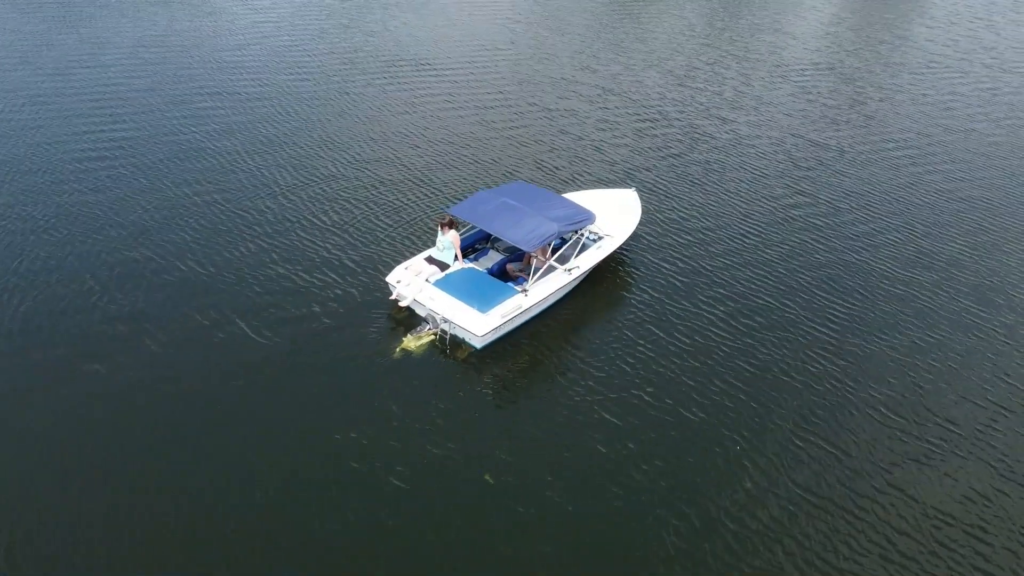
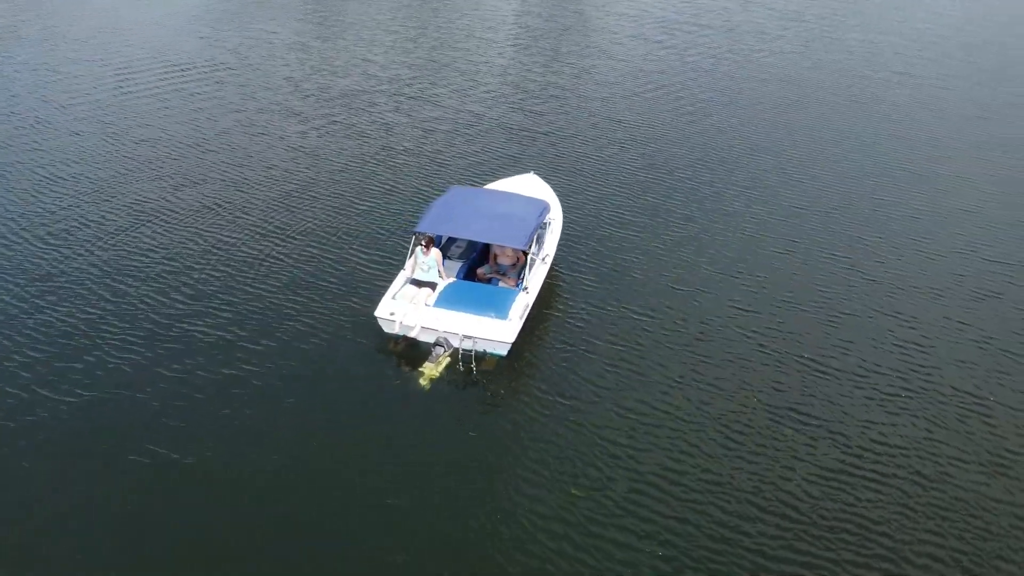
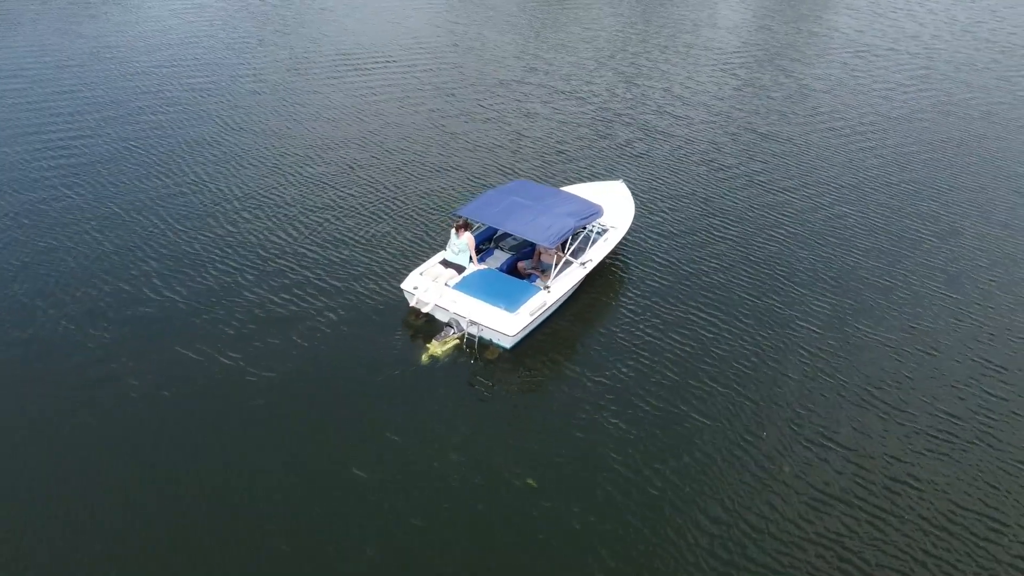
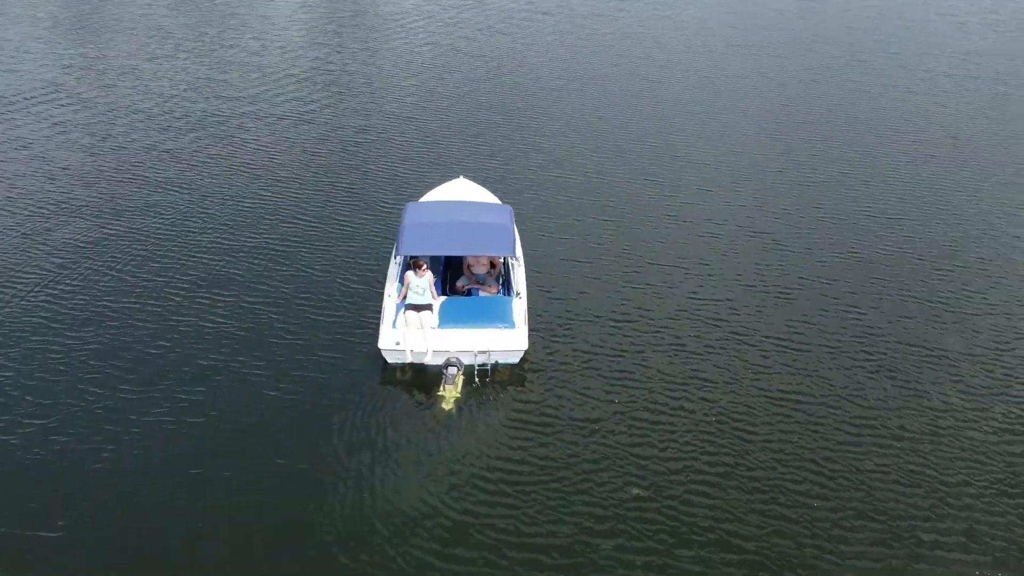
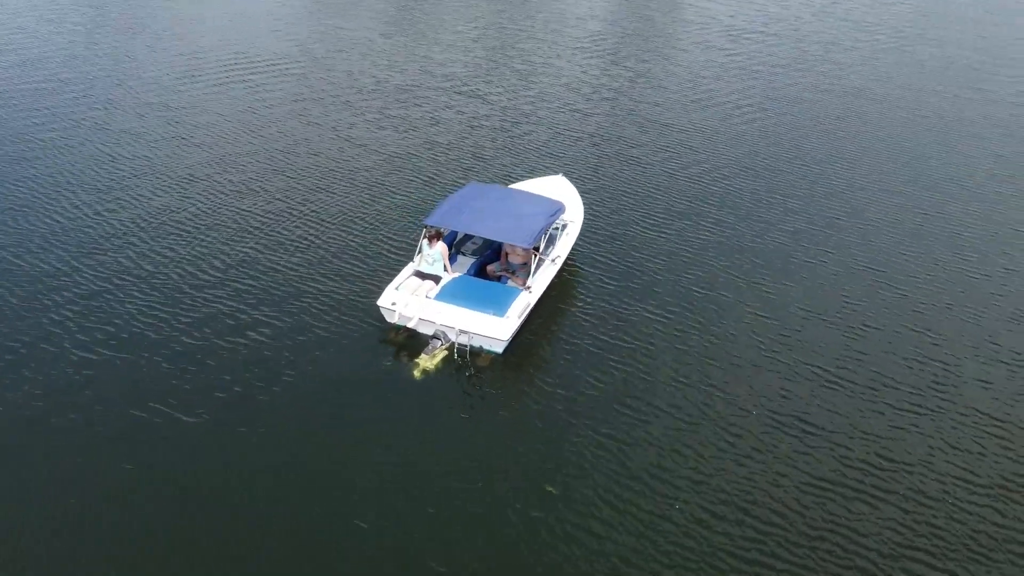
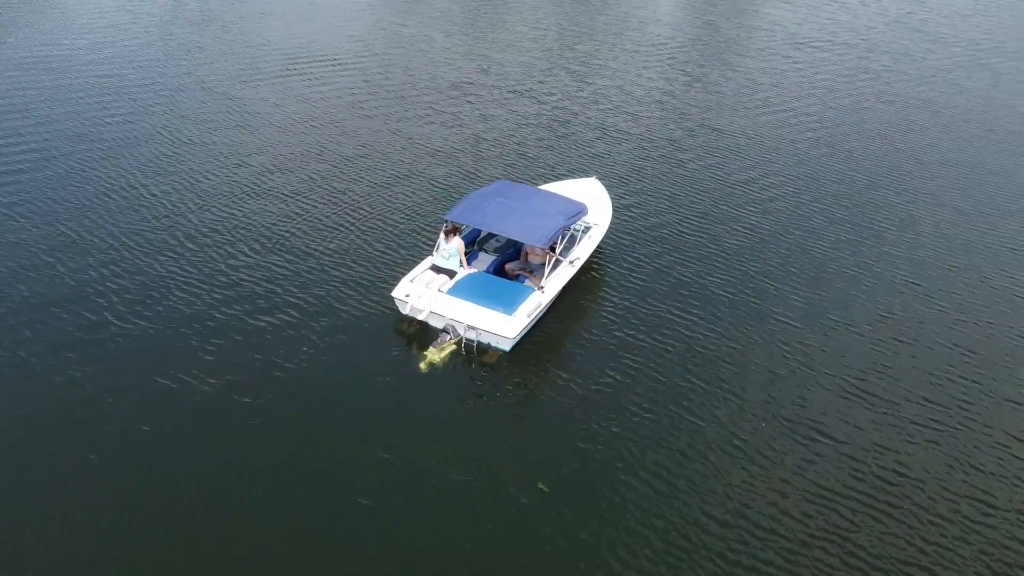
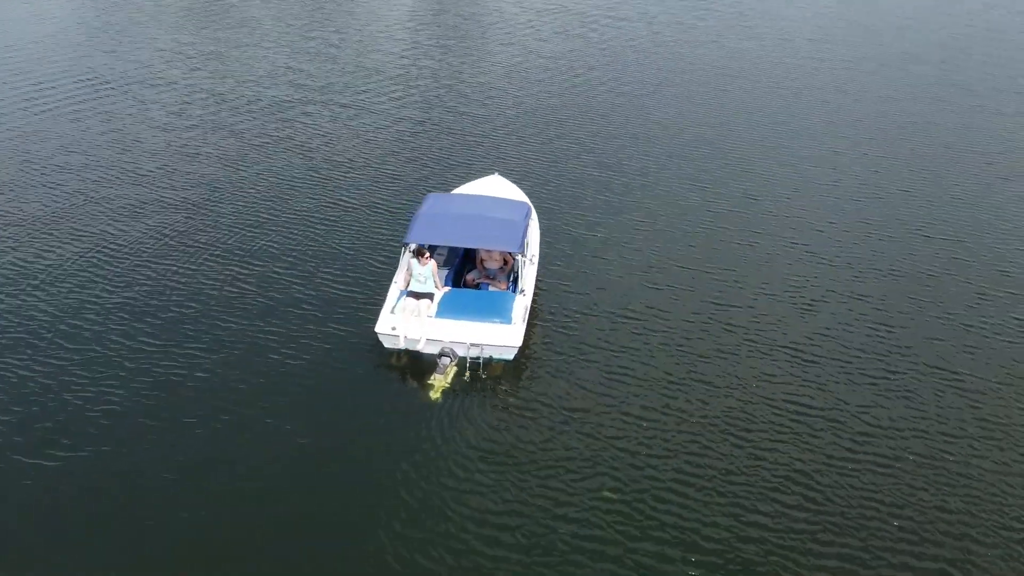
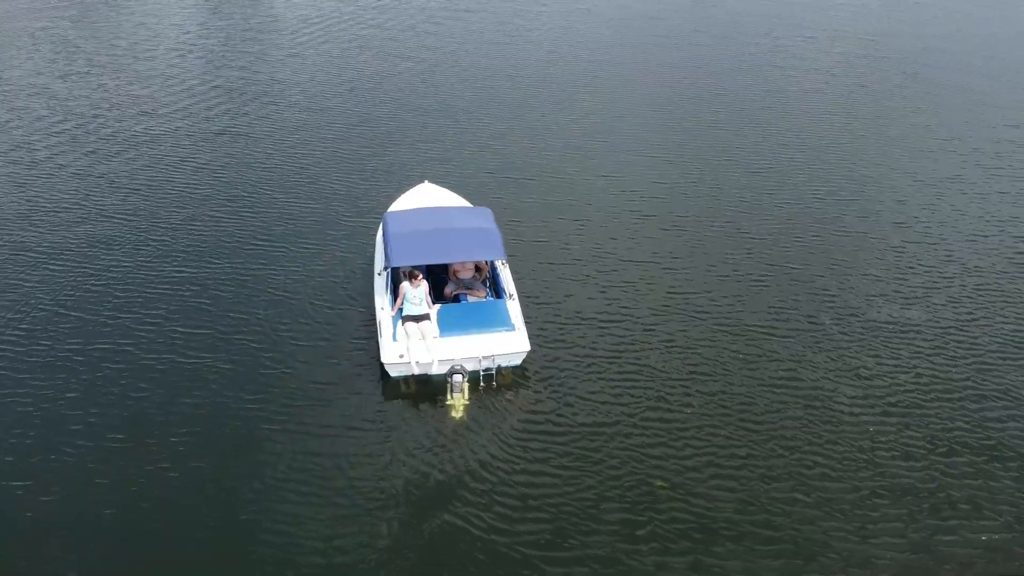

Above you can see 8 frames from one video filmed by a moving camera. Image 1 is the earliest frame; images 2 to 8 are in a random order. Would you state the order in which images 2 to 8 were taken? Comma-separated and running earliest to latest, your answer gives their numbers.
3, 6, 5, 2, 7, 4, 8
